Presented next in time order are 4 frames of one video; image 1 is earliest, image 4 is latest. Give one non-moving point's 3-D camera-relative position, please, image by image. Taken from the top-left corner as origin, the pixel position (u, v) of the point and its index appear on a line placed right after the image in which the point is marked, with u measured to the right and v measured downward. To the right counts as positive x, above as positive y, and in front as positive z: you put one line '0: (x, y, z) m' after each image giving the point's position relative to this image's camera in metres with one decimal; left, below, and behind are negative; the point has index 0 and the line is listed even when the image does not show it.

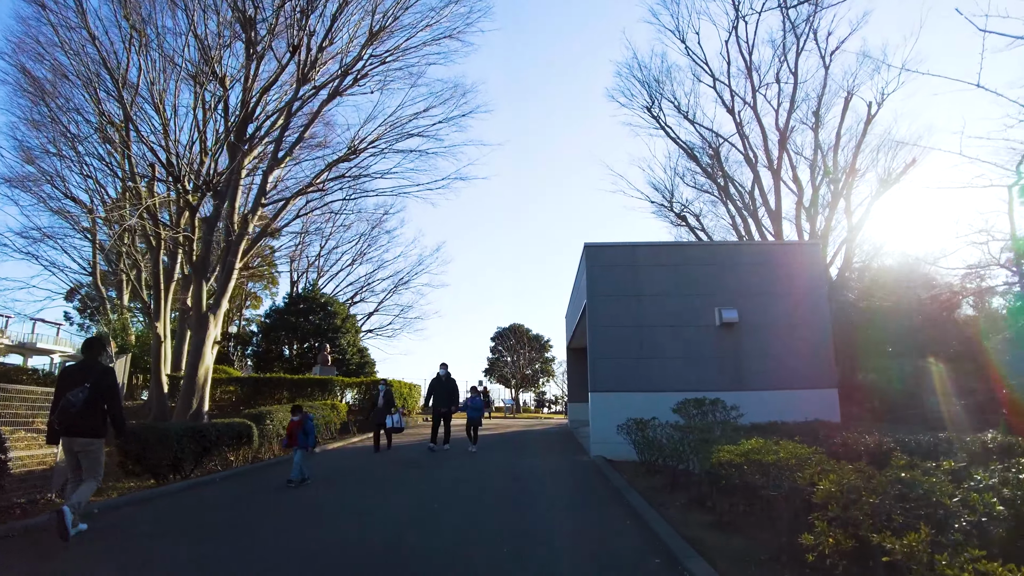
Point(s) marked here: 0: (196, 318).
0: (-8.5, -0.7, +18.4) m
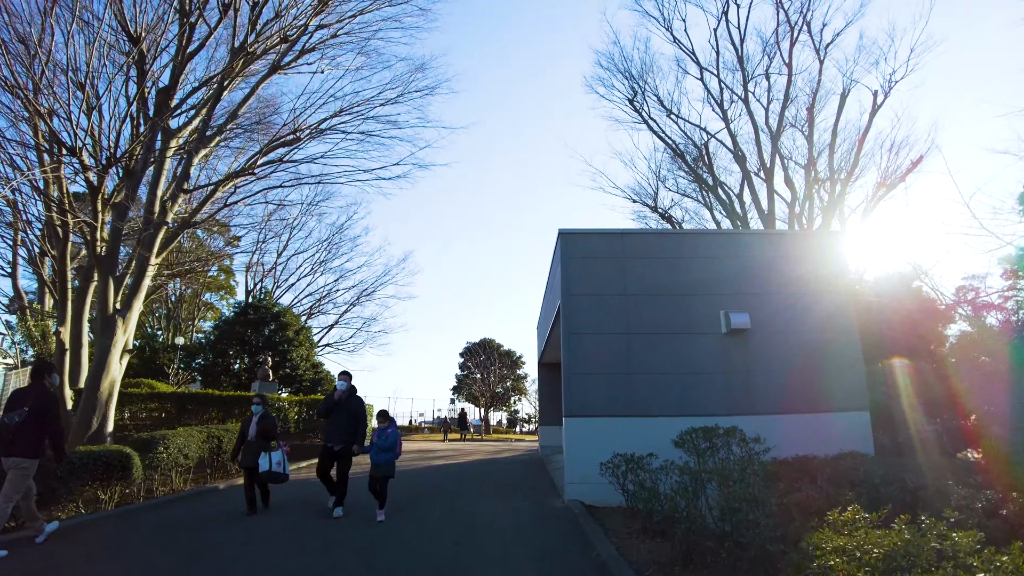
0: (-9.4, -0.7, +15.5) m
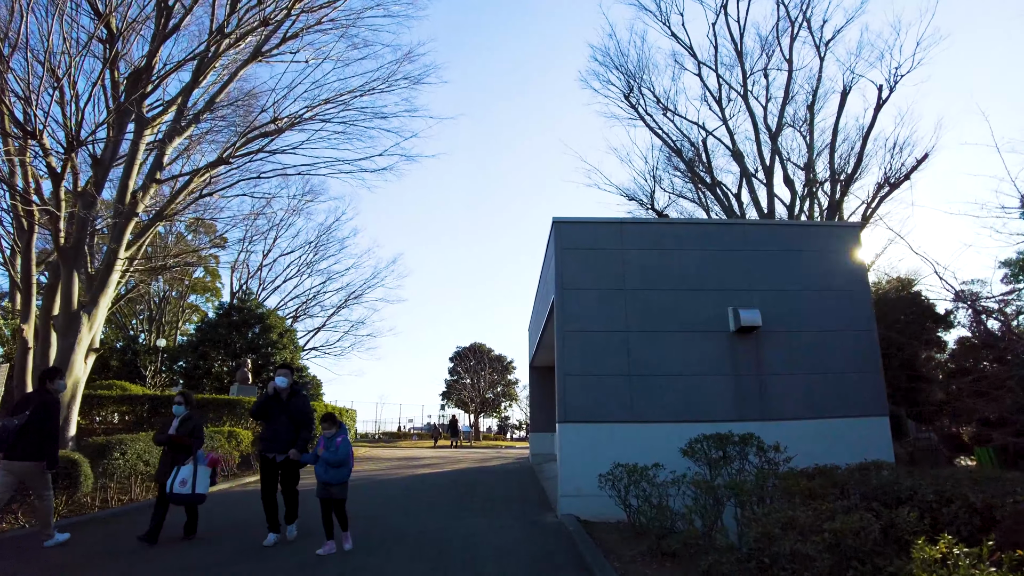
0: (-9.6, -0.6, +14.6) m
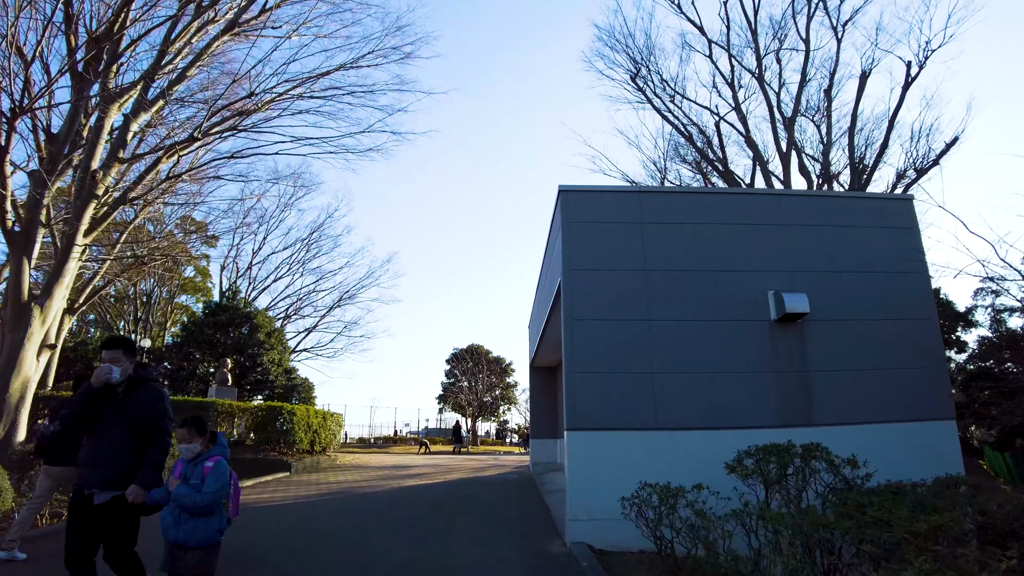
0: (-9.6, -0.5, +13.1) m
